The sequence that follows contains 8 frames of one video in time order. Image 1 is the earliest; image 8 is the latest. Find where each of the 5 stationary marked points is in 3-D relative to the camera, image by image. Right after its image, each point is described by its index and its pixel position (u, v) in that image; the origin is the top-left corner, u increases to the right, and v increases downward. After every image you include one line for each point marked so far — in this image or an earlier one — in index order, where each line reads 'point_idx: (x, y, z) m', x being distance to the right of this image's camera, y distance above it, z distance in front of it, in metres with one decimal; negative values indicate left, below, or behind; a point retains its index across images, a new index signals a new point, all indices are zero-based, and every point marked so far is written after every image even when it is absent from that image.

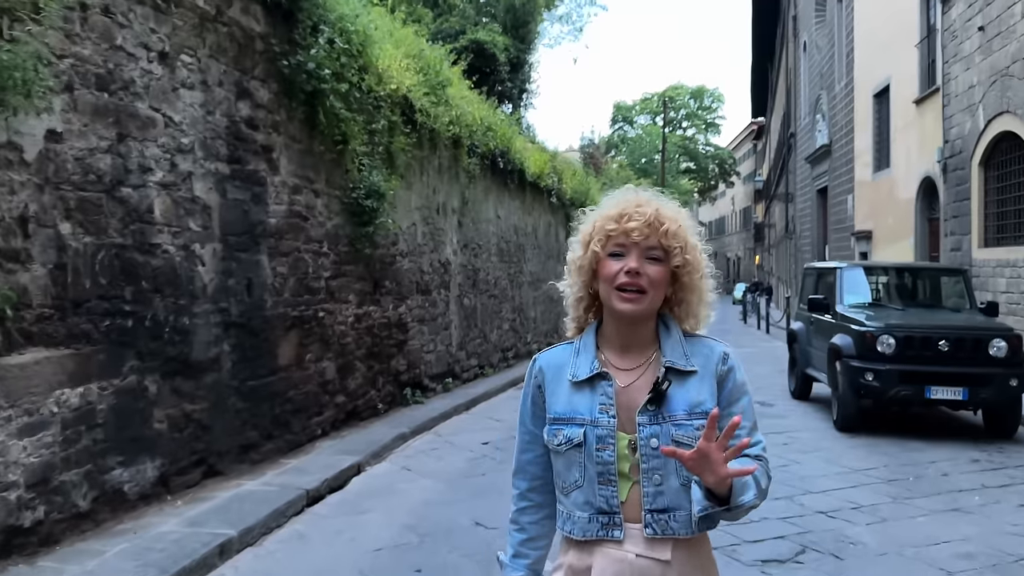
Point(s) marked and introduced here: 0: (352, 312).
0: (-1.4, -0.2, +7.6) m
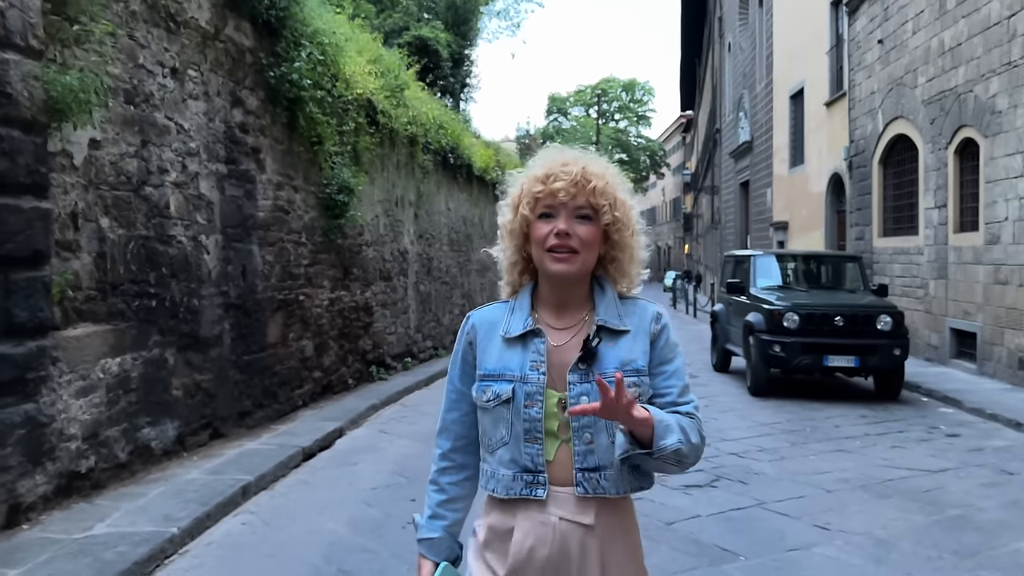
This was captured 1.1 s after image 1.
0: (-1.9, -0.1, +8.4) m
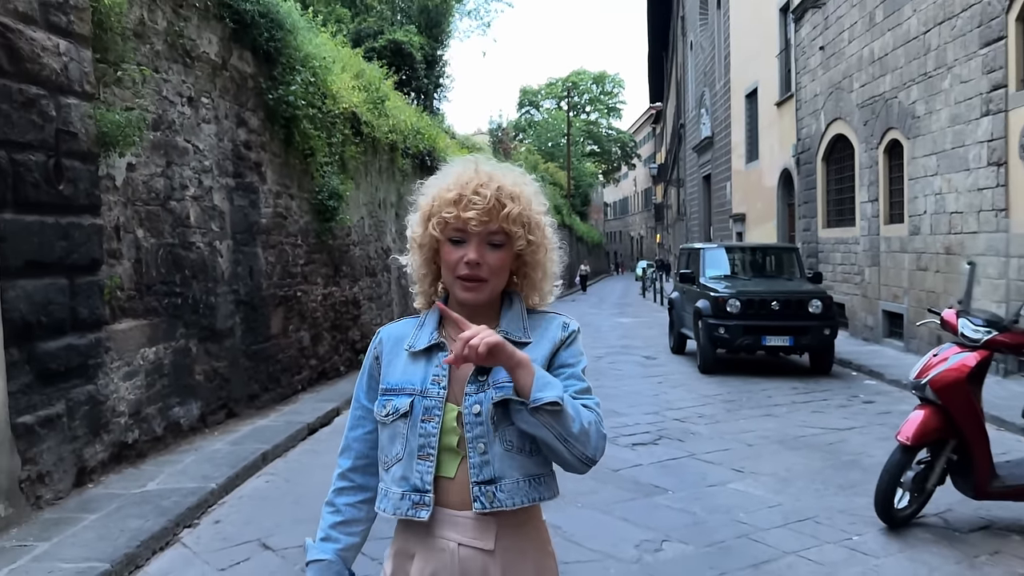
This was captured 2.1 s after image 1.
0: (-2.2, 0.0, +9.4) m
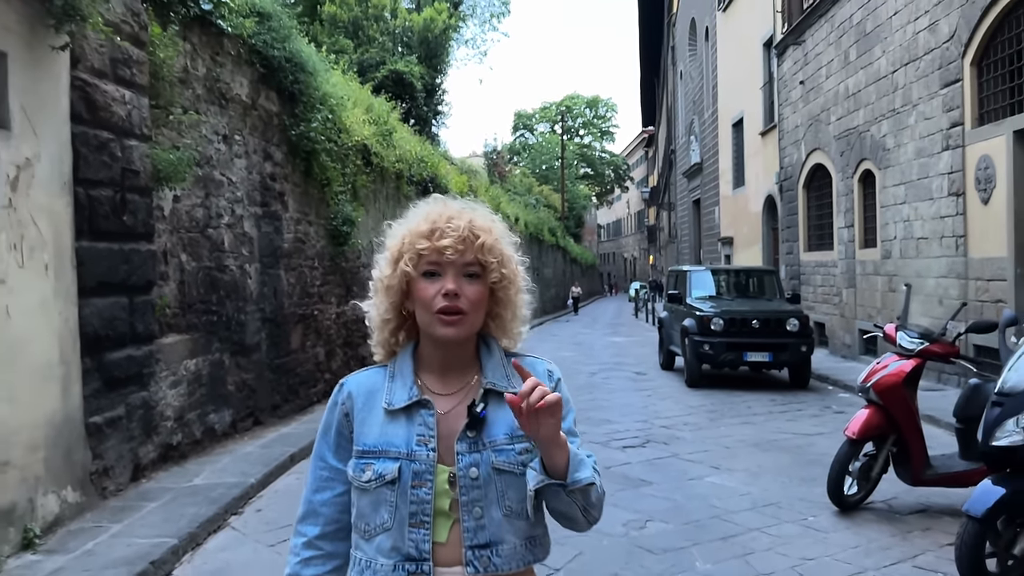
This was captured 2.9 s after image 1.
0: (-2.2, -0.3, +10.1) m
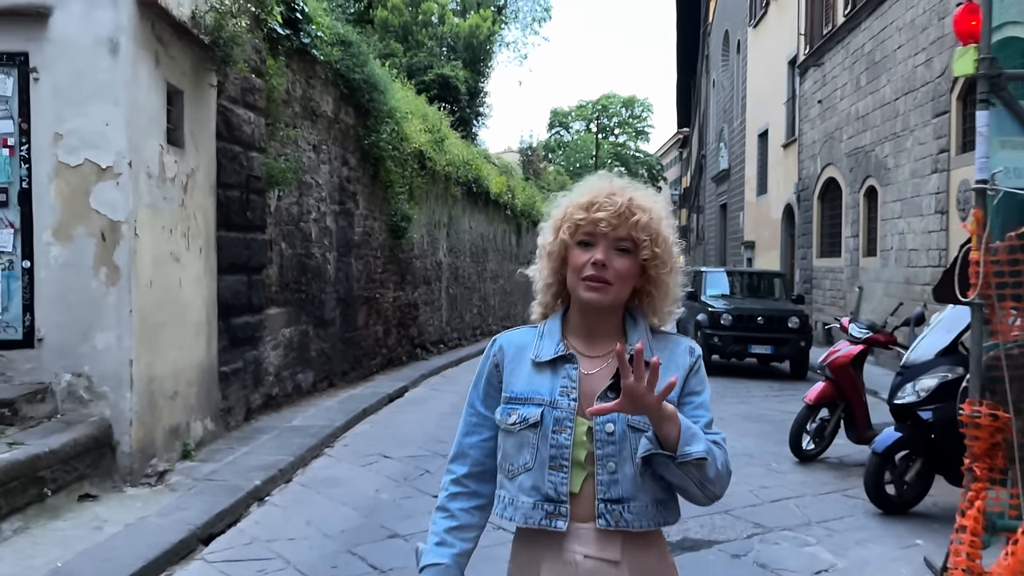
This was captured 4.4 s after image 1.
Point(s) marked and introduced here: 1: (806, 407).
0: (-1.7, -0.1, +11.6) m
1: (+2.2, -0.9, +6.2) m
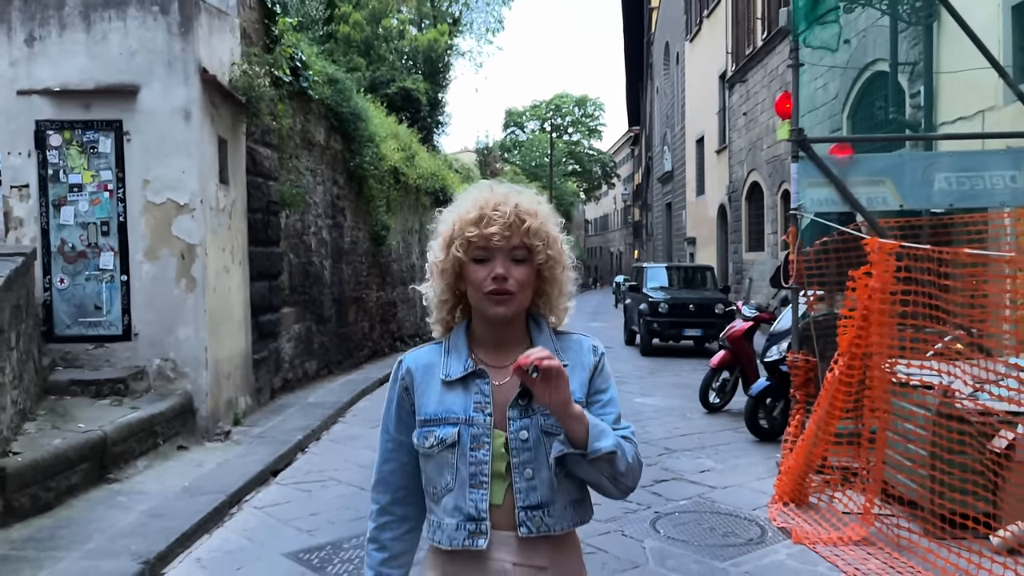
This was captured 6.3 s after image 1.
0: (-2.2, -0.1, +13.3) m
1: (+2.0, -0.8, +8.2) m
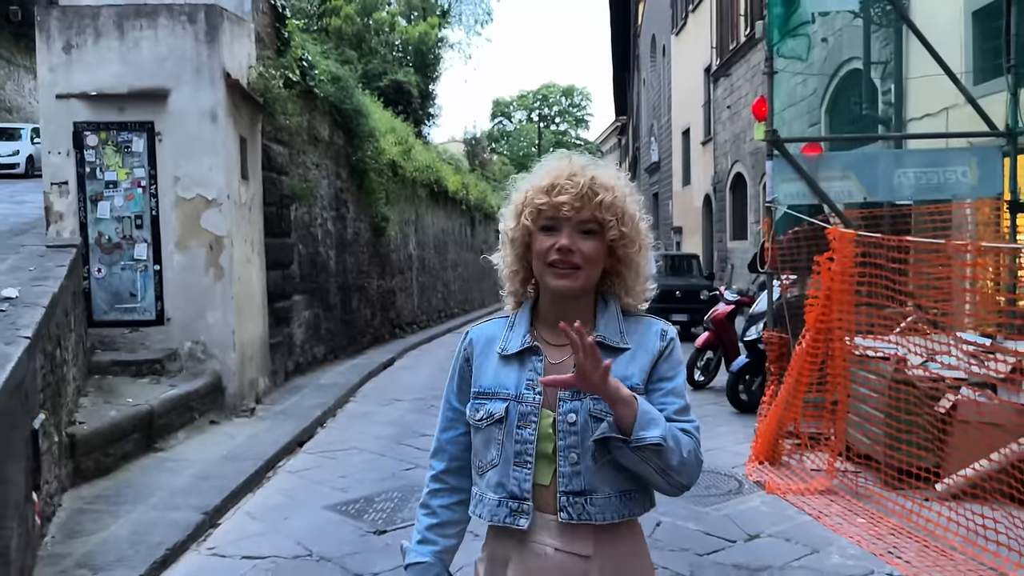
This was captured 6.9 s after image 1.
0: (-2.3, +0.1, +13.9) m
1: (+2.0, -0.7, +8.8) m
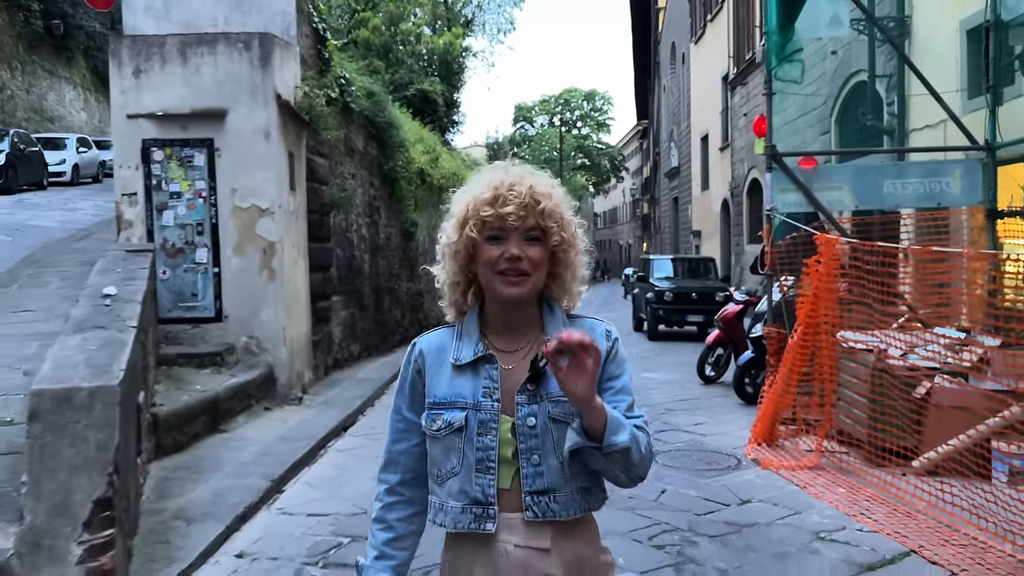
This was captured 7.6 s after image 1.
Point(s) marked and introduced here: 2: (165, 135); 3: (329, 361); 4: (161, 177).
0: (-1.9, 0.0, +14.7) m
1: (+2.2, -0.7, +9.5) m
2: (-3.4, +1.5, +8.0) m
3: (-2.3, -0.9, +10.8) m
4: (-3.4, +1.1, +8.0) m
